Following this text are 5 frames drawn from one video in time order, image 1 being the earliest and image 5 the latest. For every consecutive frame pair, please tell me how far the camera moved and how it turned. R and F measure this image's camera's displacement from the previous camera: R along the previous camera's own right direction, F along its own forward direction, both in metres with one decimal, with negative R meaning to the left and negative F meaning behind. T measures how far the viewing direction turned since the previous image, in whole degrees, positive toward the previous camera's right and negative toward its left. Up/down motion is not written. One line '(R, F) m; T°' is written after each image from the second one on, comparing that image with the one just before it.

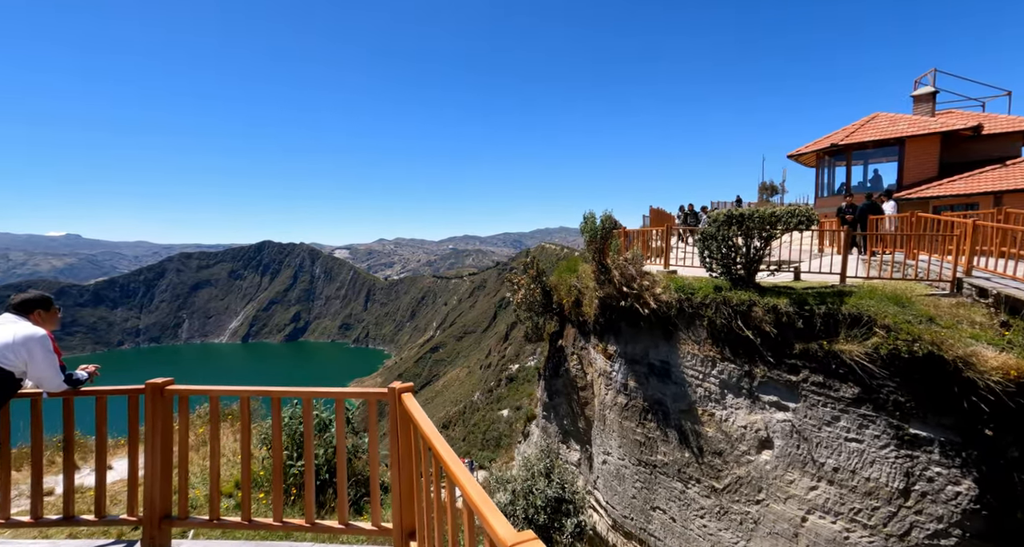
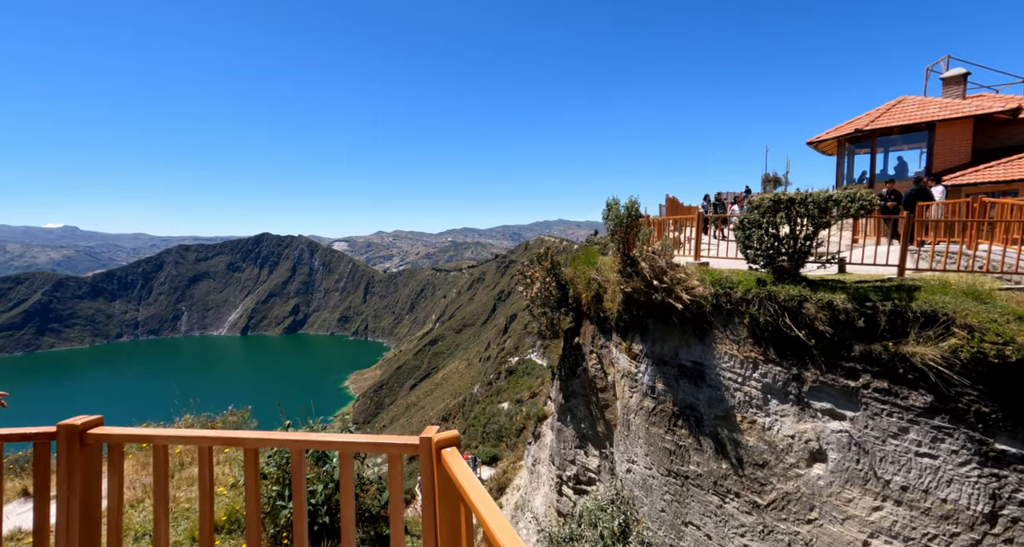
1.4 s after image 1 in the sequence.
(-0.3, +1.0) m; 0°
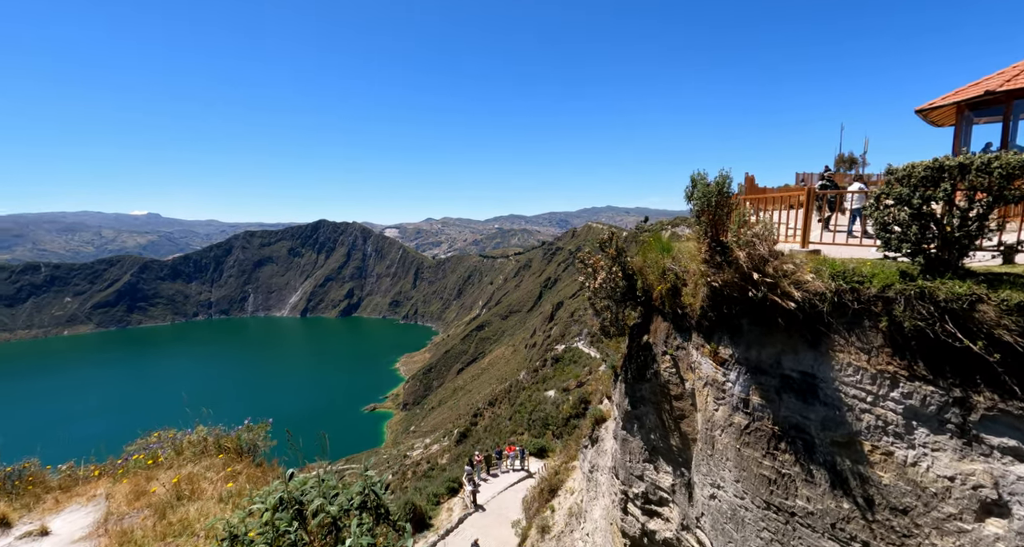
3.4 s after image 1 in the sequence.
(-0.3, +1.5) m; -5°
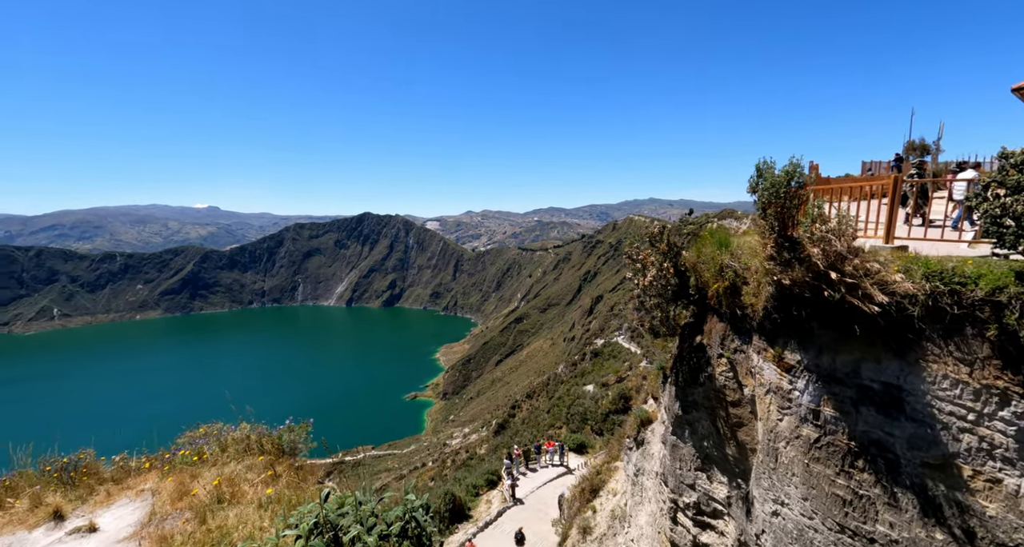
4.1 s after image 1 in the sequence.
(-0.1, +0.5) m; -4°
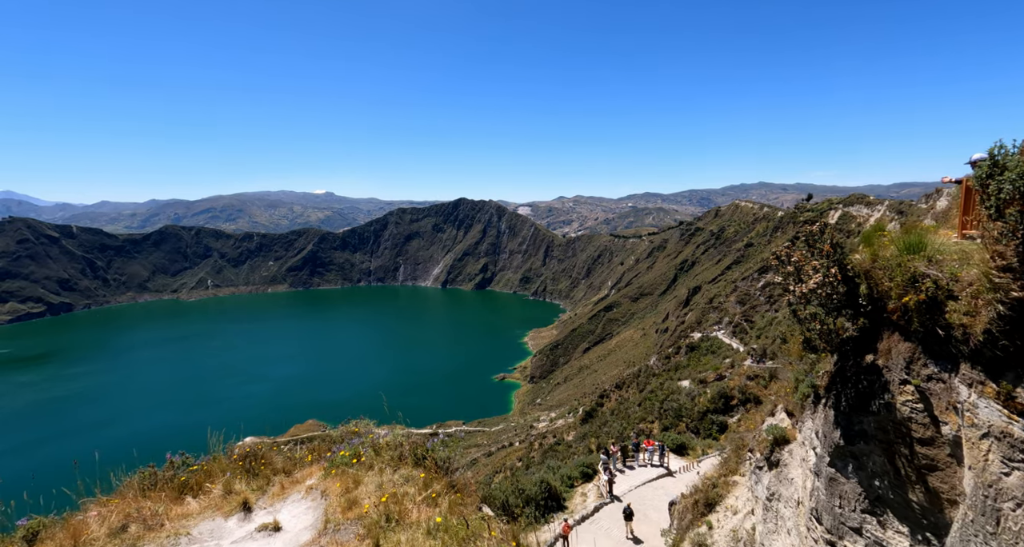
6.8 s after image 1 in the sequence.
(-0.8, +0.9) m; -10°
